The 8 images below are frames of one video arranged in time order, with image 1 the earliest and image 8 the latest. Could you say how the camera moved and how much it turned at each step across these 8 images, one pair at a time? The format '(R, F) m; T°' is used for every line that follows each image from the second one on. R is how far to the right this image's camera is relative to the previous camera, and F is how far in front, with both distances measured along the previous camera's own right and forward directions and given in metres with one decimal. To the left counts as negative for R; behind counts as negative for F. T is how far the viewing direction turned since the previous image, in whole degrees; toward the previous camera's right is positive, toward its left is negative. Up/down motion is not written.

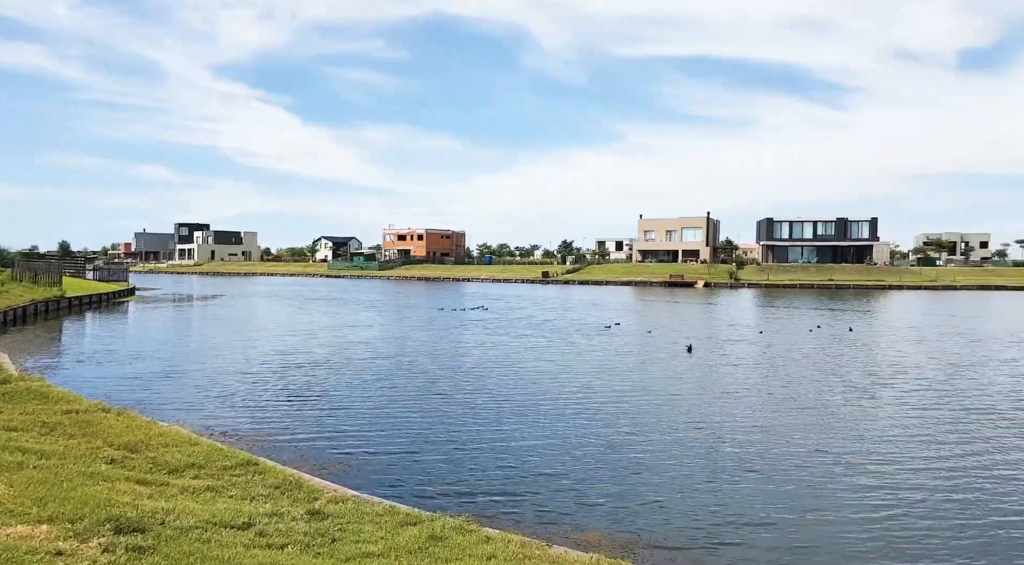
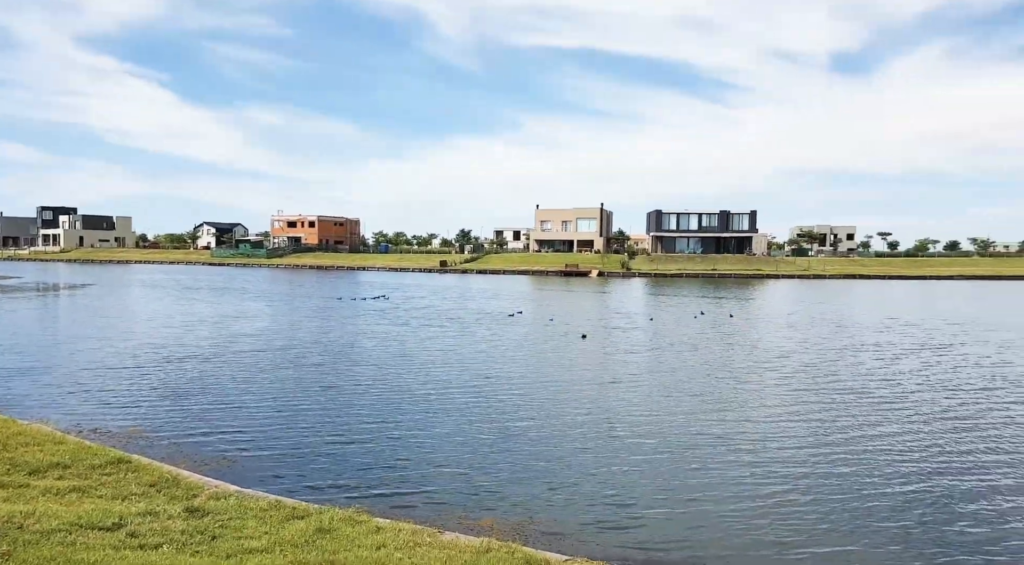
(+0.4, 0.0) m; +8°
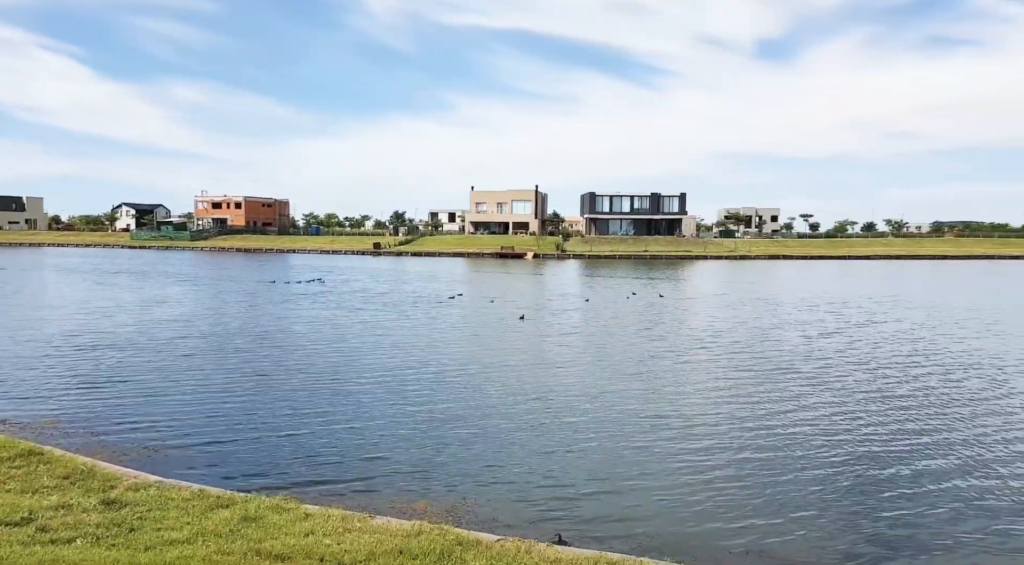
(+0.4, 0.0) m; +5°
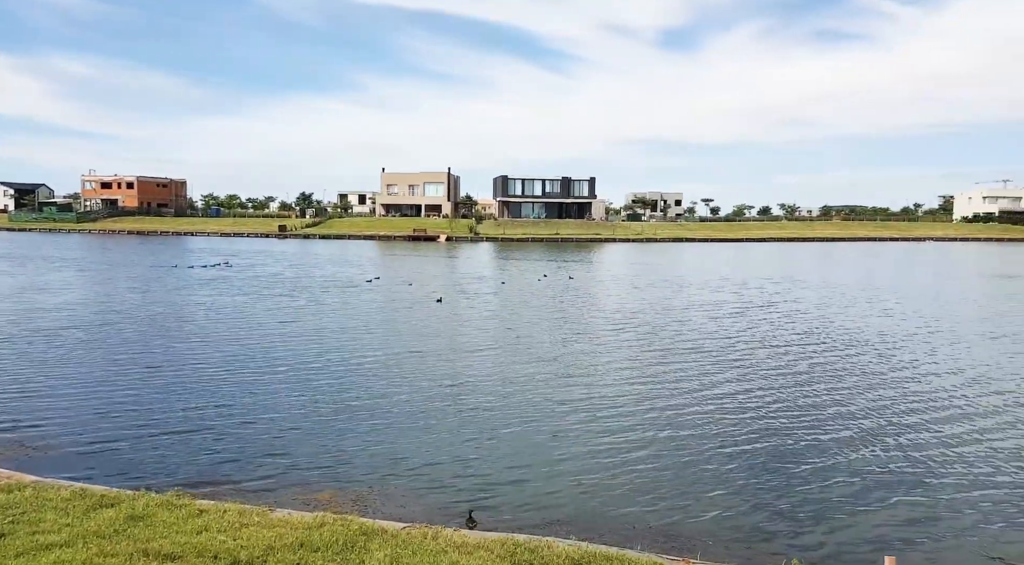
(+0.6, +0.2) m; +6°
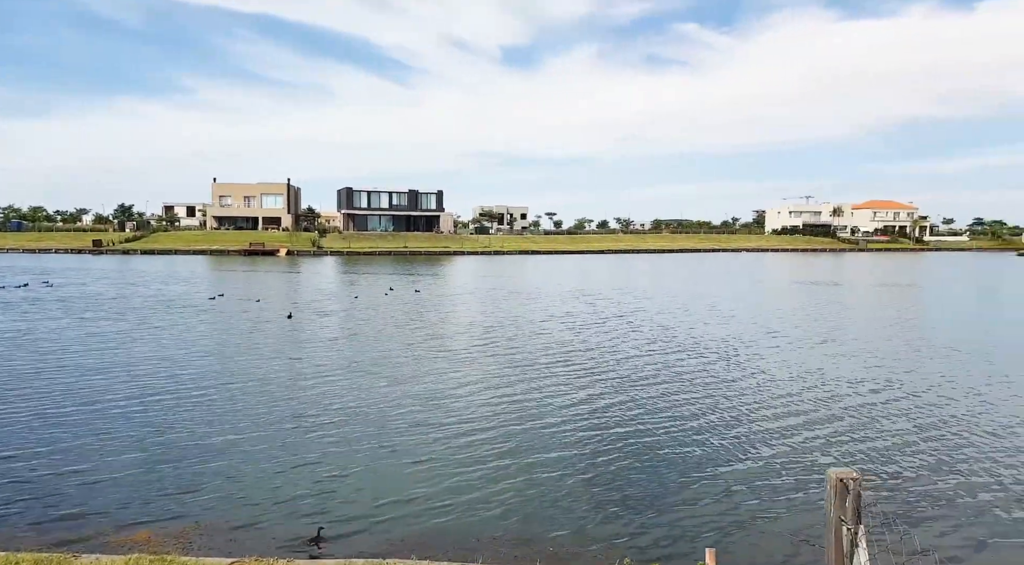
(+0.6, +0.2) m; +12°
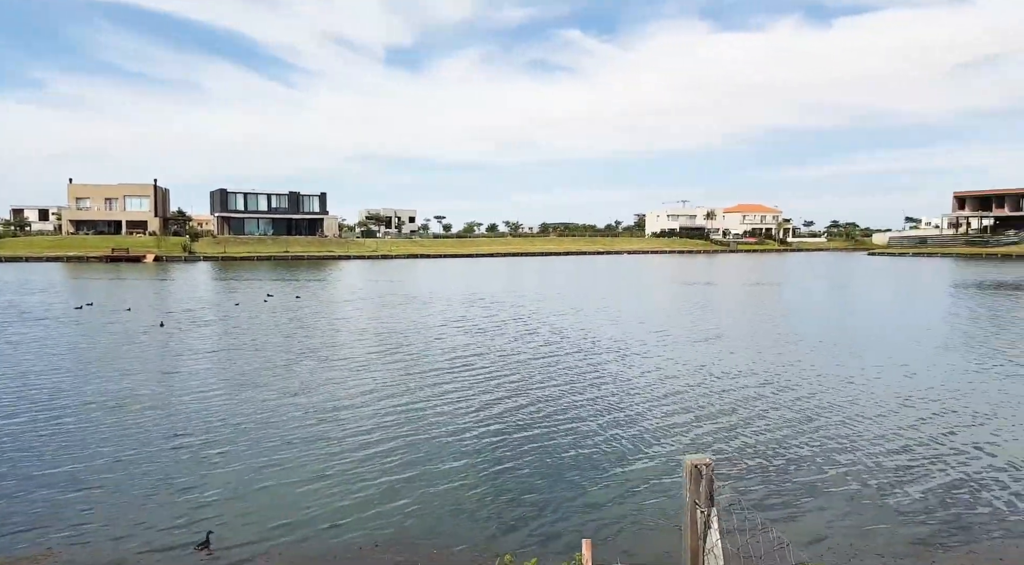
(+0.4, +0.3) m; +8°
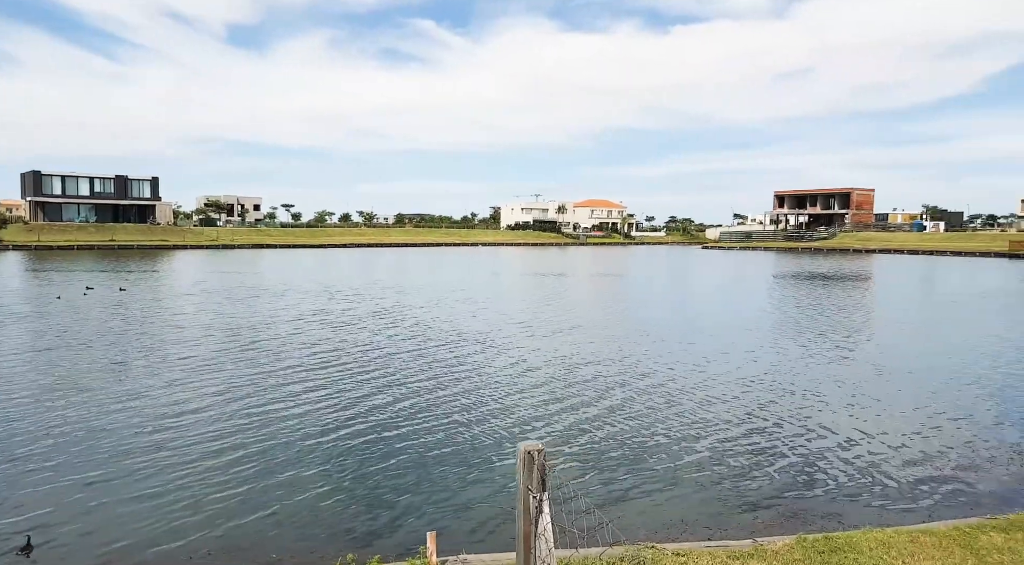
(+0.2, +0.1) m; +11°
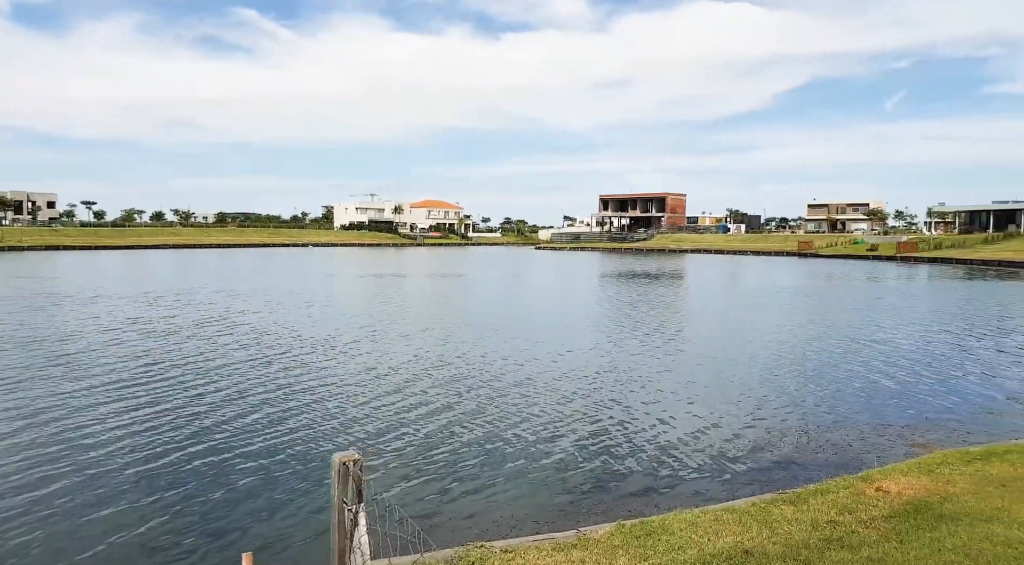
(+0.3, +0.1) m; +13°
